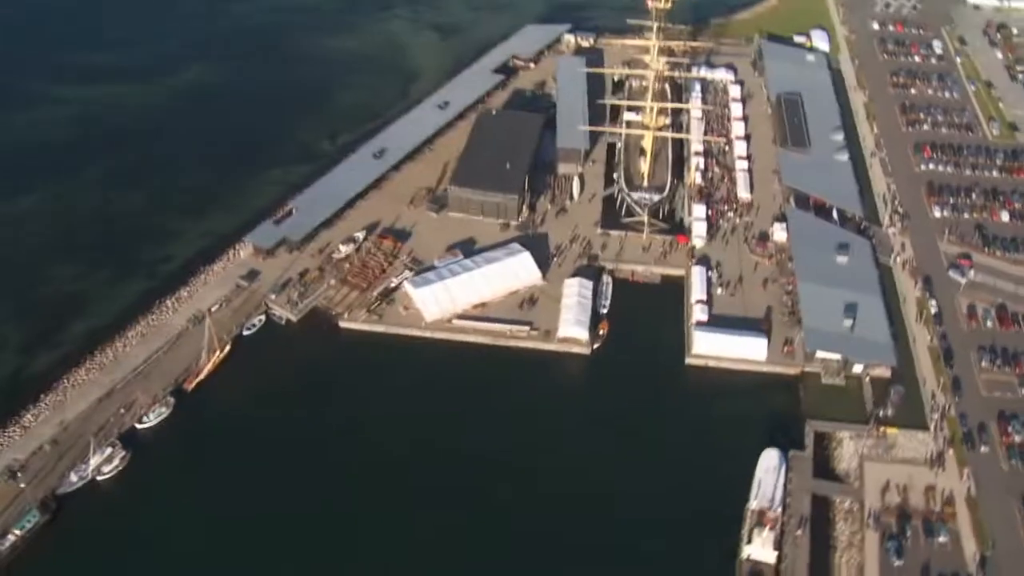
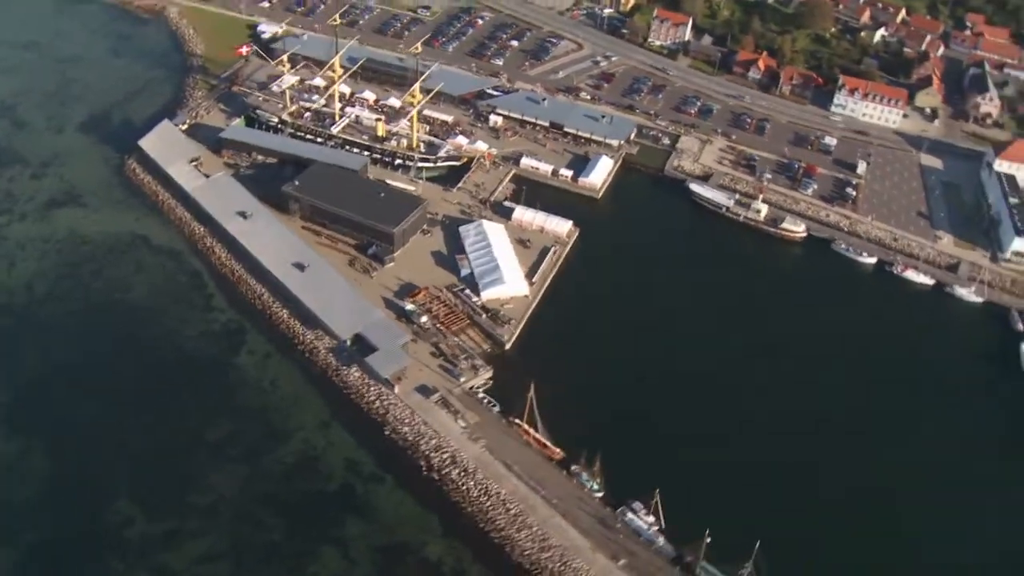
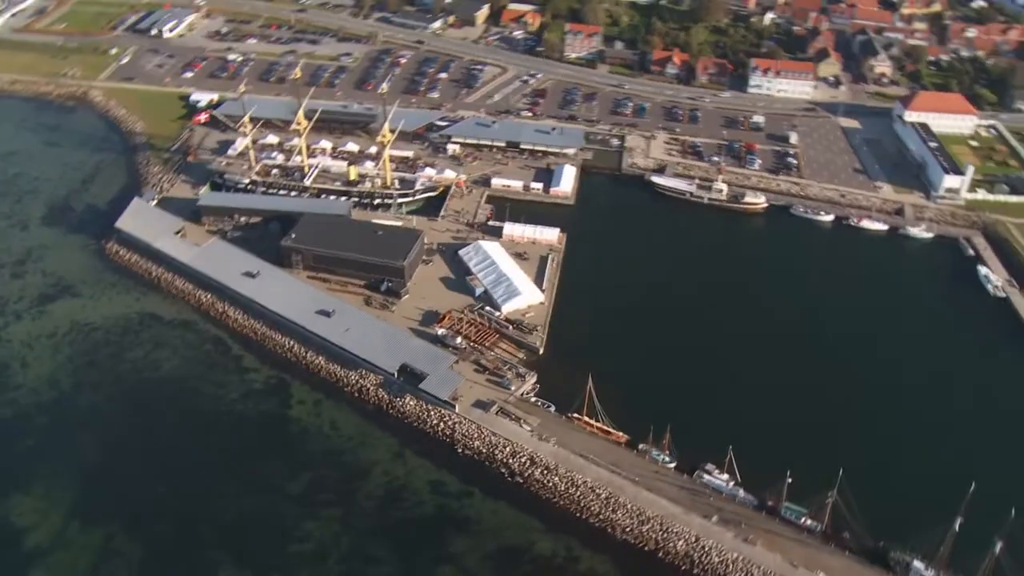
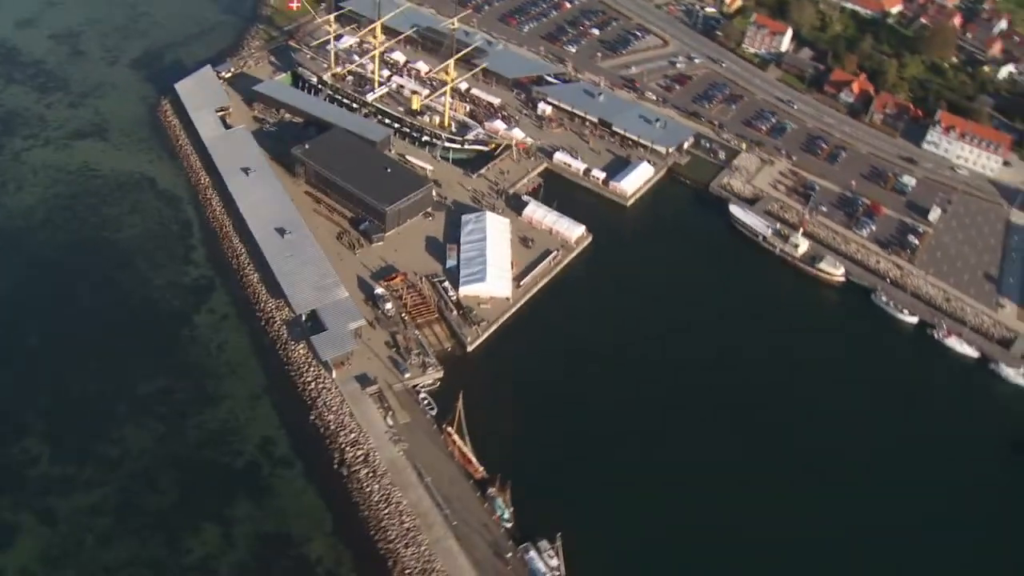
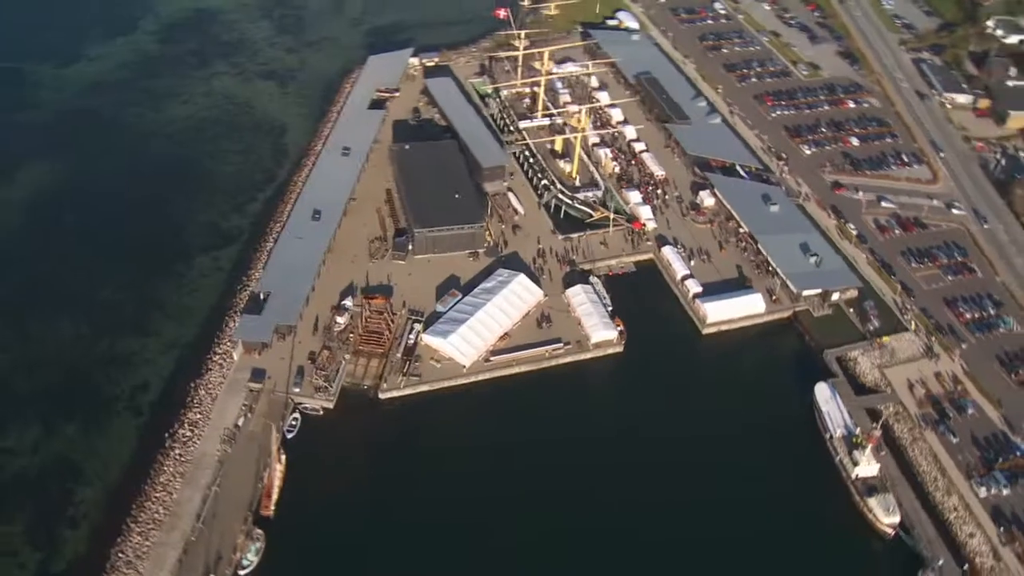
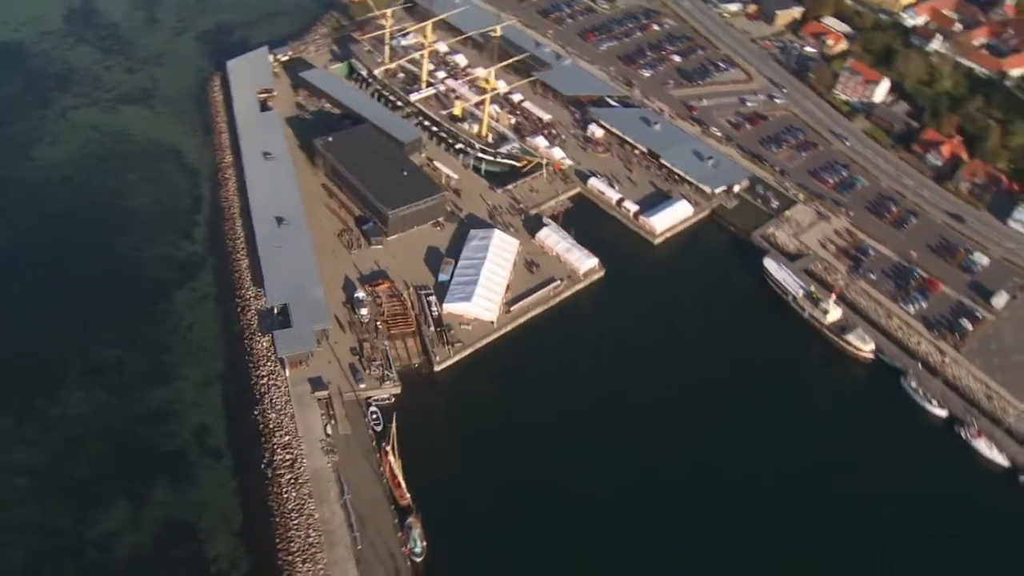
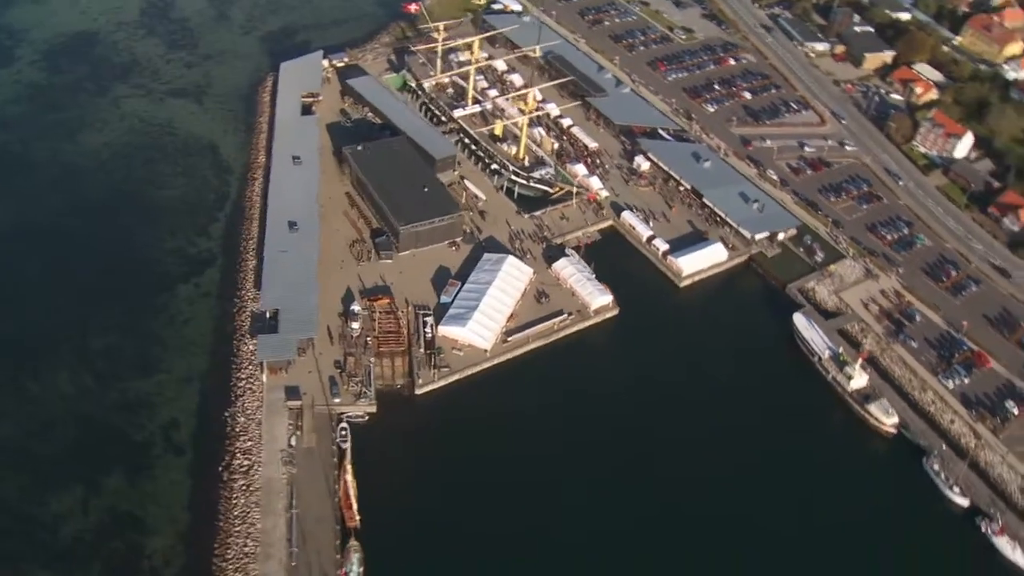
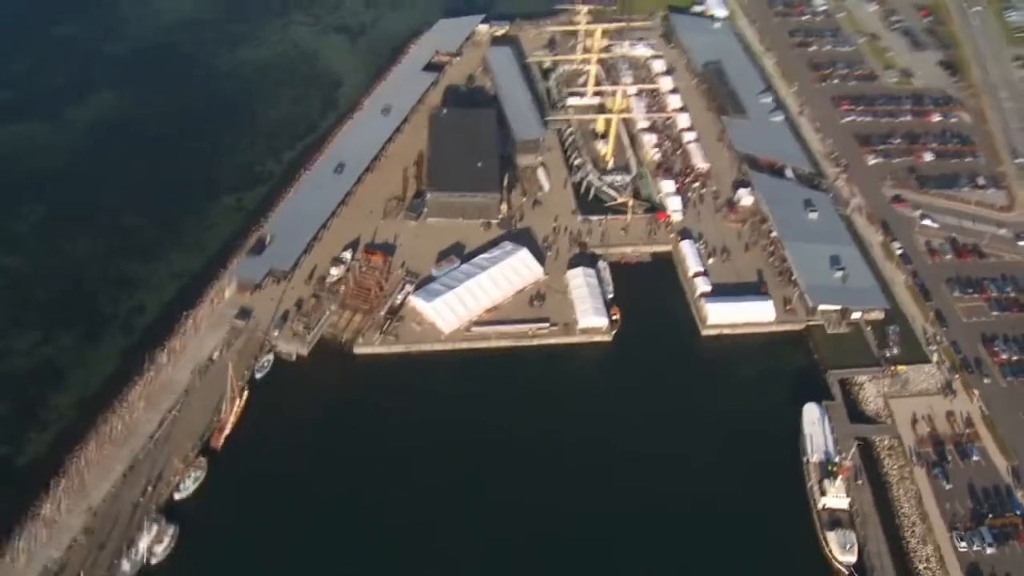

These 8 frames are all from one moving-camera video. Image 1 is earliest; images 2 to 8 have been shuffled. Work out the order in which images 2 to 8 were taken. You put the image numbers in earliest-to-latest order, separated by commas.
8, 5, 7, 6, 4, 2, 3
